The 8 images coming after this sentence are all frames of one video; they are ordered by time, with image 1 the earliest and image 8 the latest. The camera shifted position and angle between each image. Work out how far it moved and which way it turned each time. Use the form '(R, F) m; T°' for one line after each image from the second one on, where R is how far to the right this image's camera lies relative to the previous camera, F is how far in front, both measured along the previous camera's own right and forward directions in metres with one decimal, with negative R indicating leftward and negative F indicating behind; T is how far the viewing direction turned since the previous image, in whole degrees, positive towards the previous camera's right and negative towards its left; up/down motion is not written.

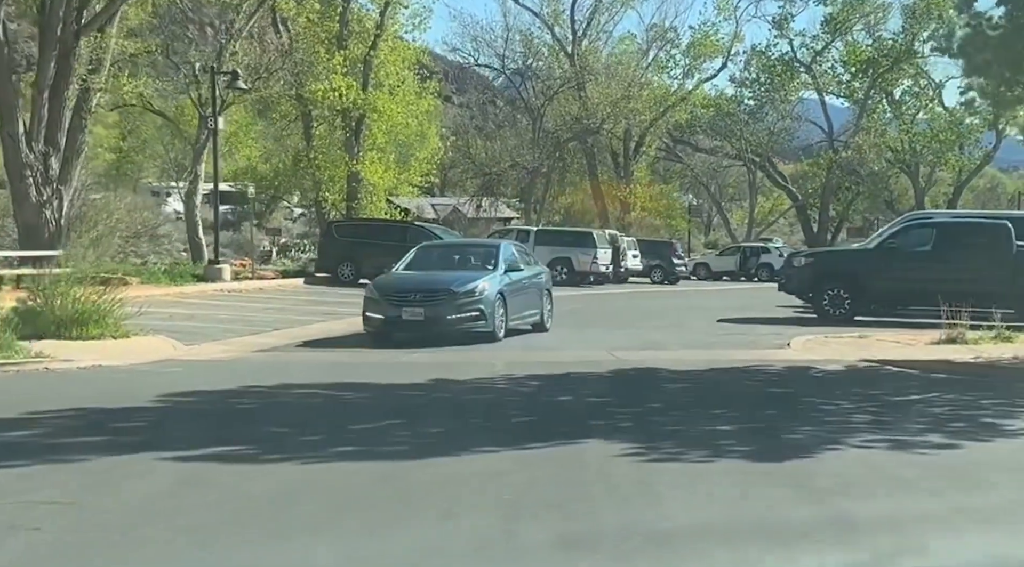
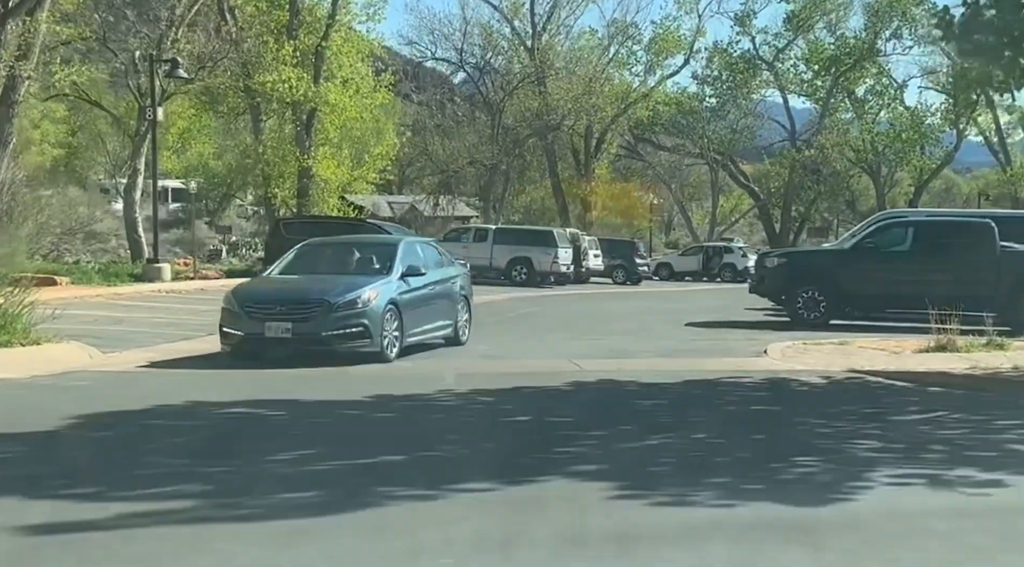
(+0.1, +1.5) m; +2°
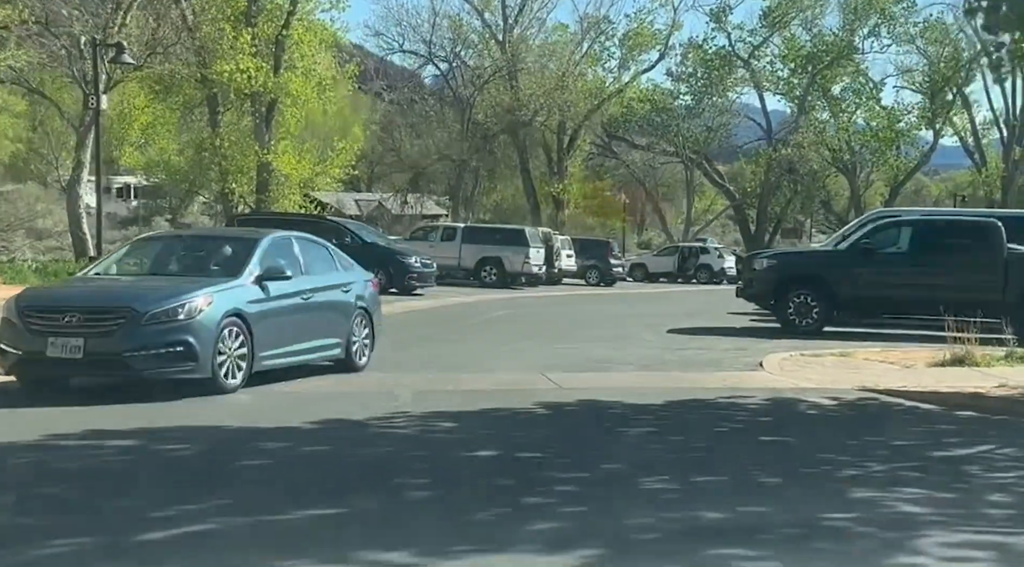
(+0.1, +1.8) m; +1°
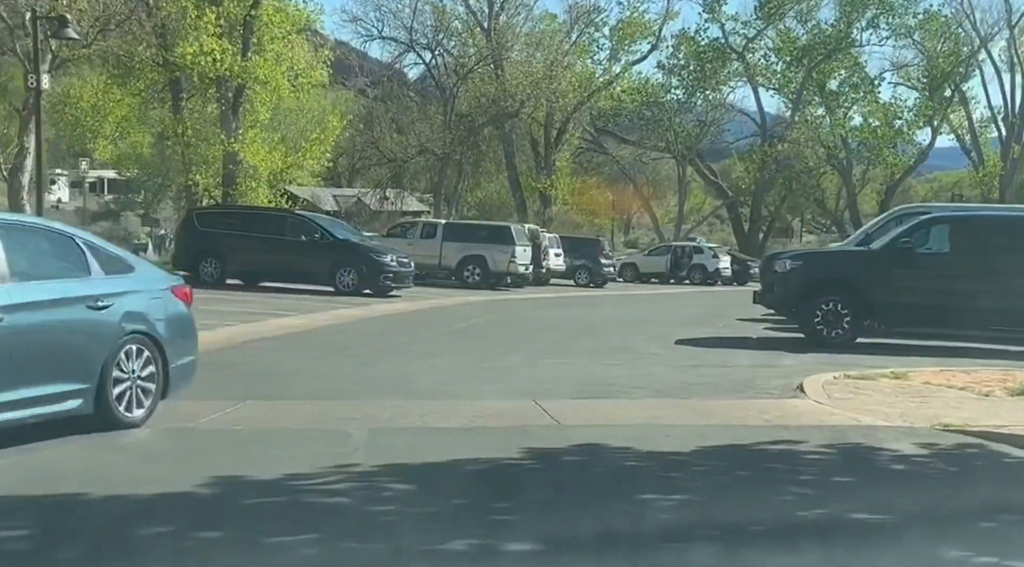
(0.0, +2.7) m; +1°
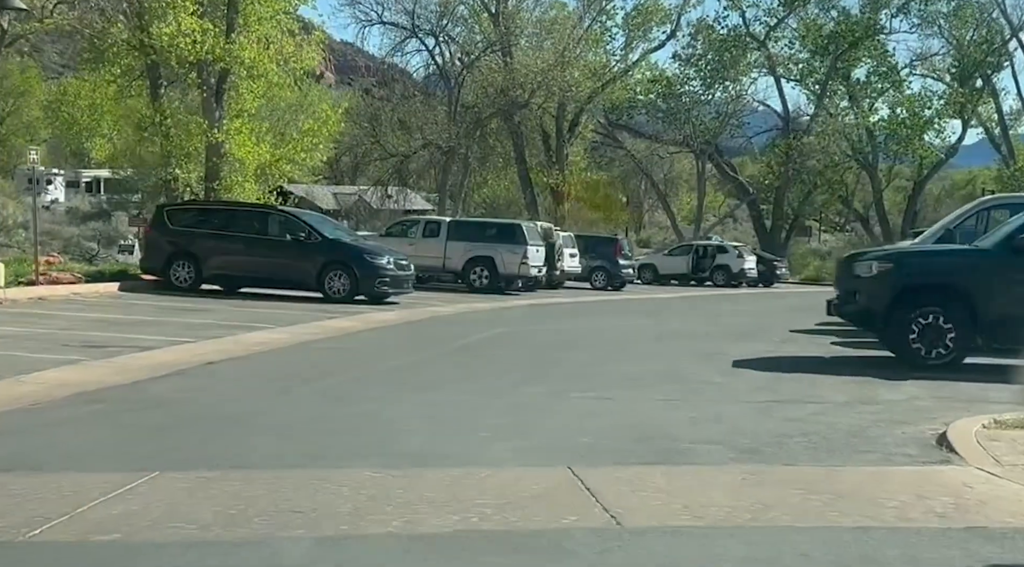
(-0.1, +3.5) m; 0°
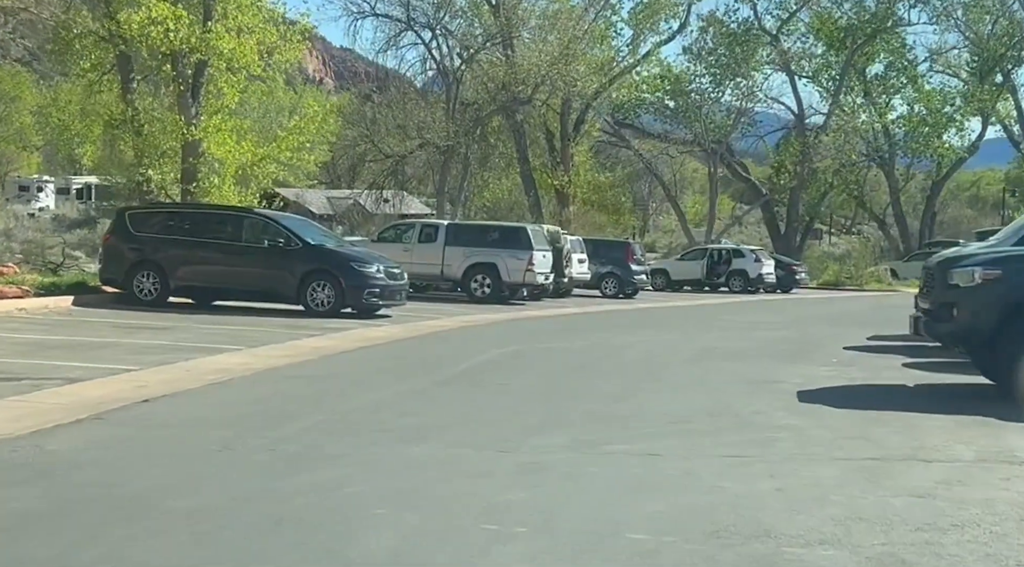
(-0.1, +2.9) m; 0°
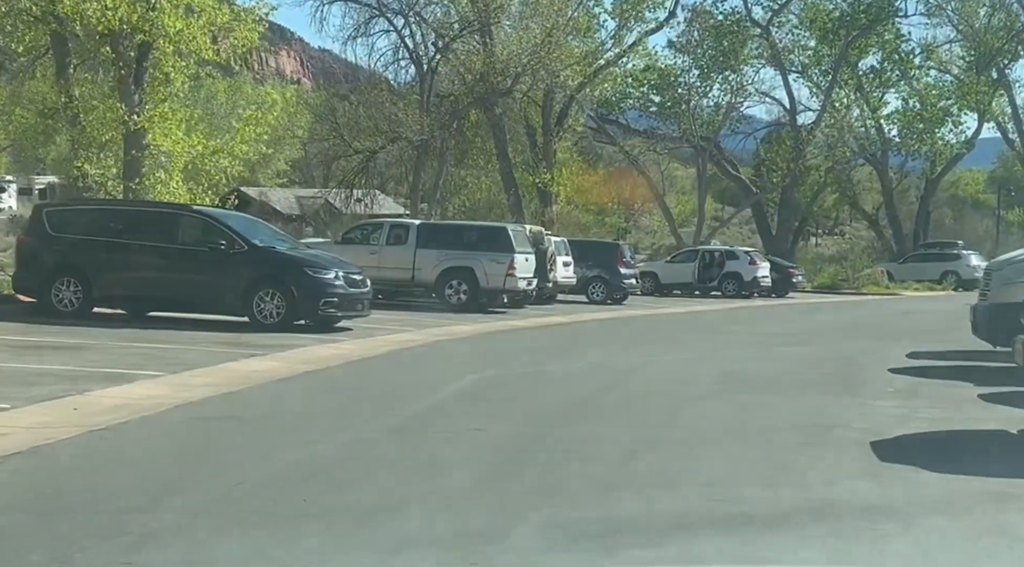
(0.0, +3.0) m; +1°
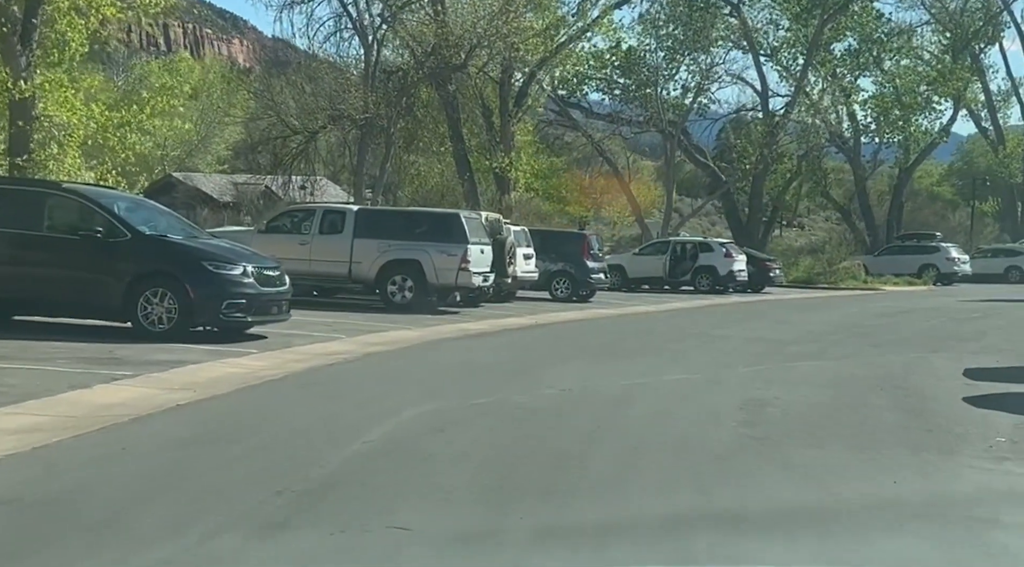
(0.0, +3.9) m; +2°
